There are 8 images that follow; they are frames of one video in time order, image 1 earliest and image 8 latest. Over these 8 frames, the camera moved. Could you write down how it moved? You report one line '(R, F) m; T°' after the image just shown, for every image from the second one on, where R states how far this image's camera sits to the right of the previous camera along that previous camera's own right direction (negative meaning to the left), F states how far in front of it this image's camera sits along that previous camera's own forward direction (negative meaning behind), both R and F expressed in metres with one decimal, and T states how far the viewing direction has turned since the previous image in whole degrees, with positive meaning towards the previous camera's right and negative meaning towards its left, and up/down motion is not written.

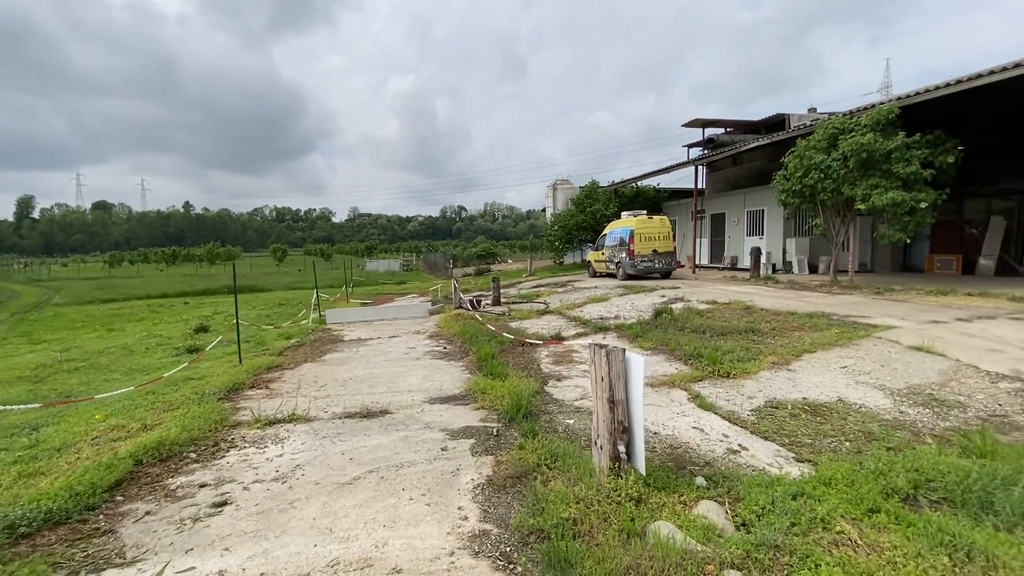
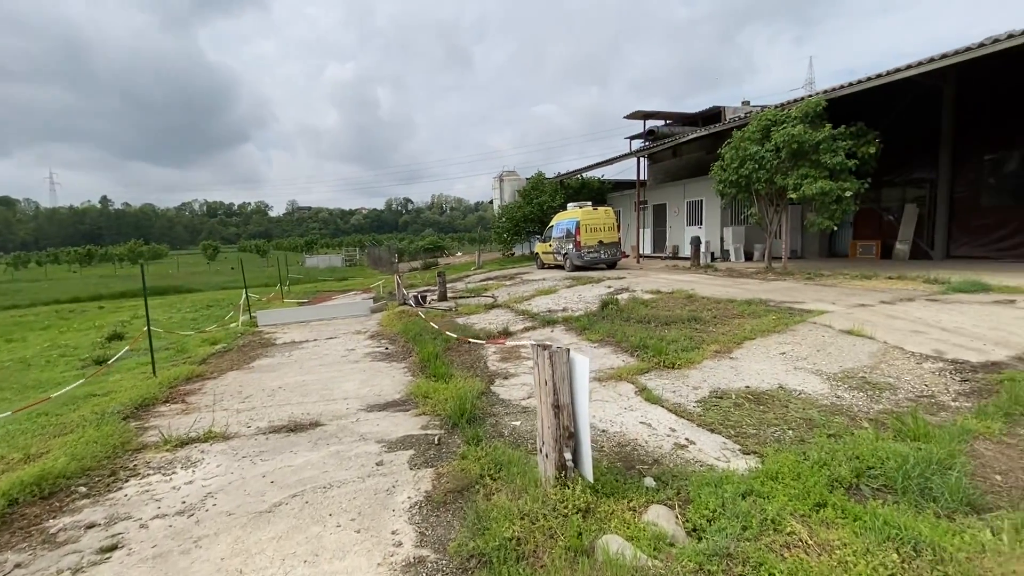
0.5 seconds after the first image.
(+0.1, +0.3) m; +6°
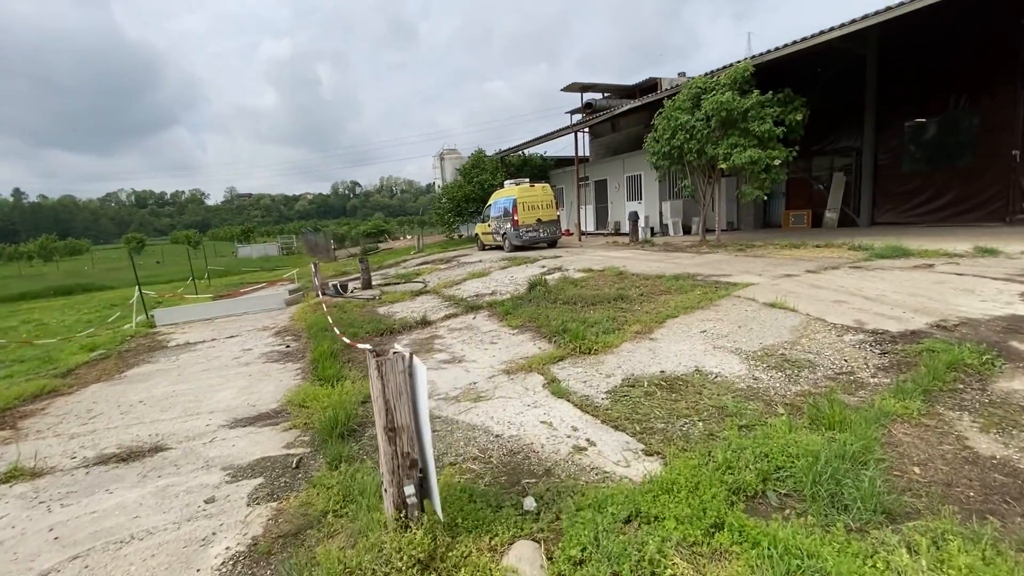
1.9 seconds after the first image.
(+0.7, +0.6) m; +5°
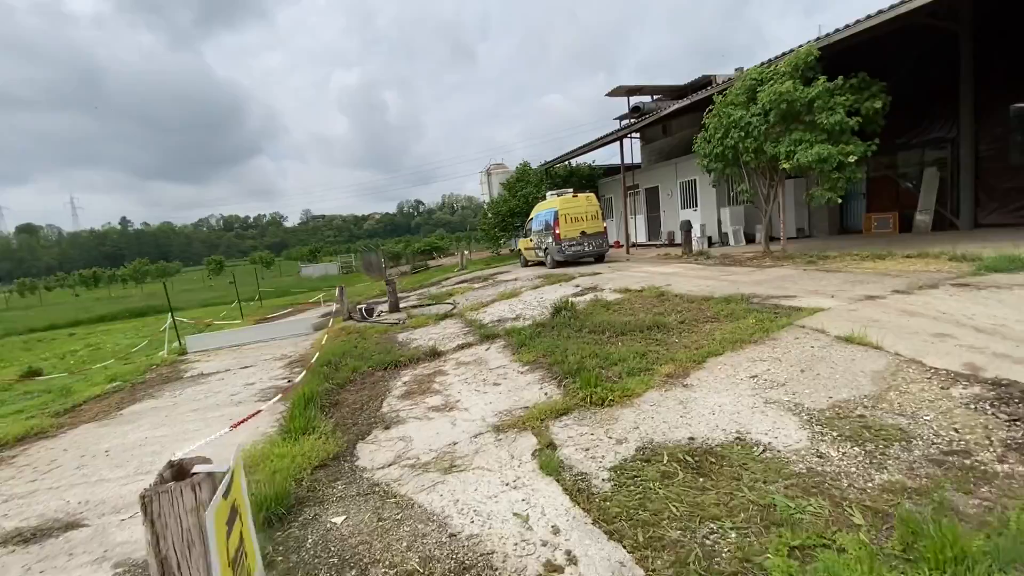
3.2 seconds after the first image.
(+0.6, +1.0) m; -7°
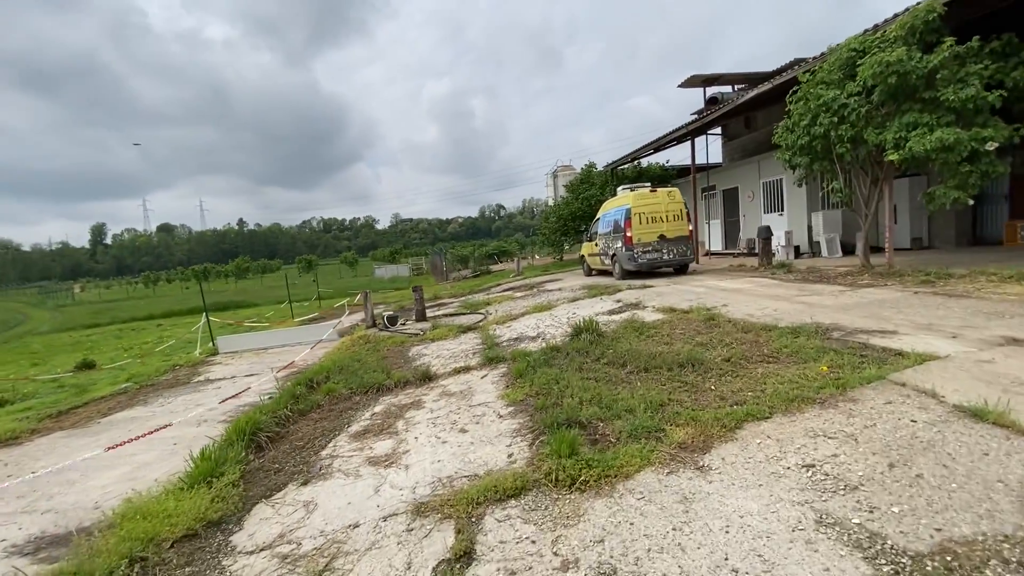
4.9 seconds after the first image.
(+0.9, +1.3) m; -9°
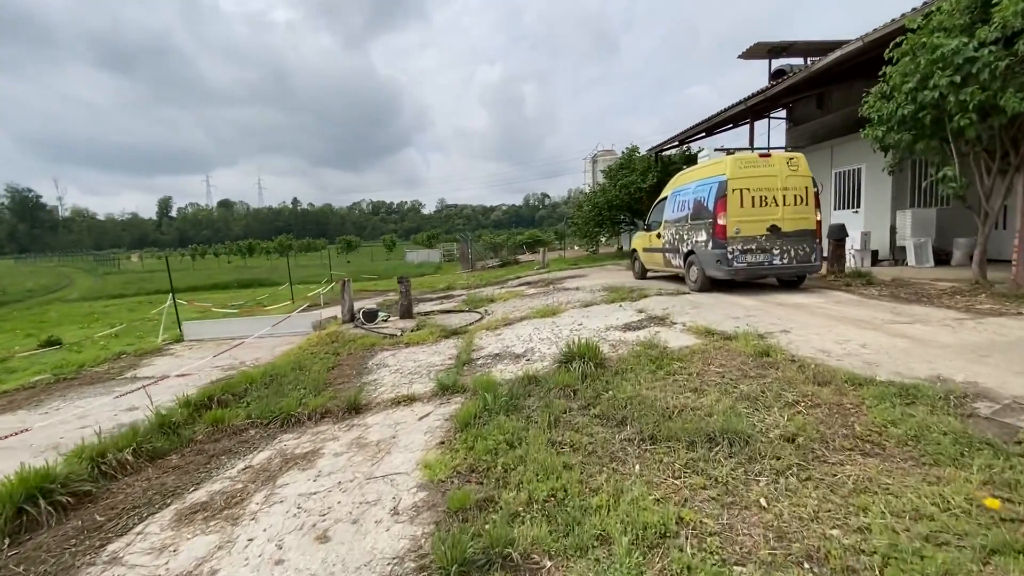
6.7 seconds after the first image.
(+0.7, +1.8) m; -5°
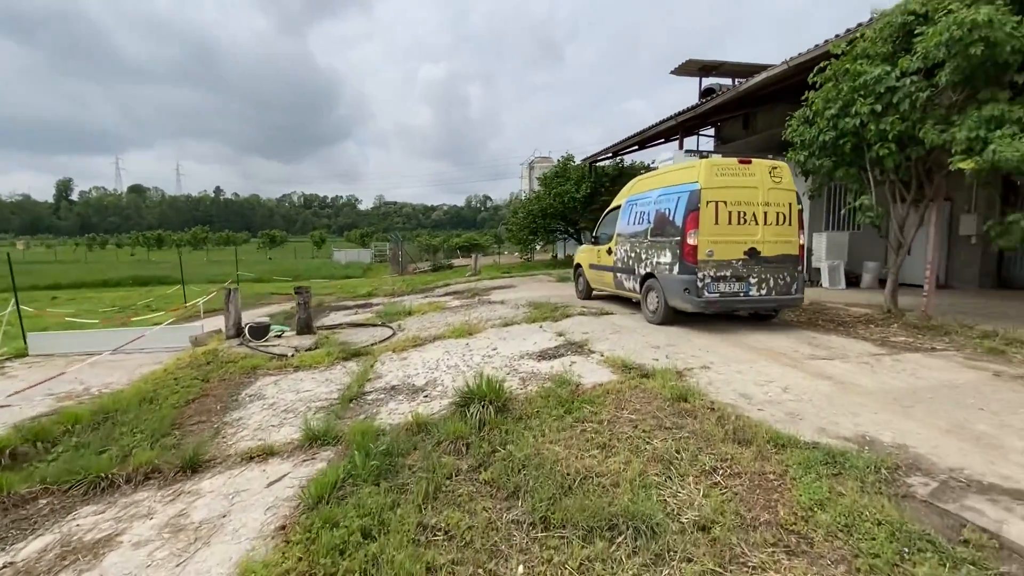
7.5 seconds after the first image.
(+0.4, +0.7) m; +7°
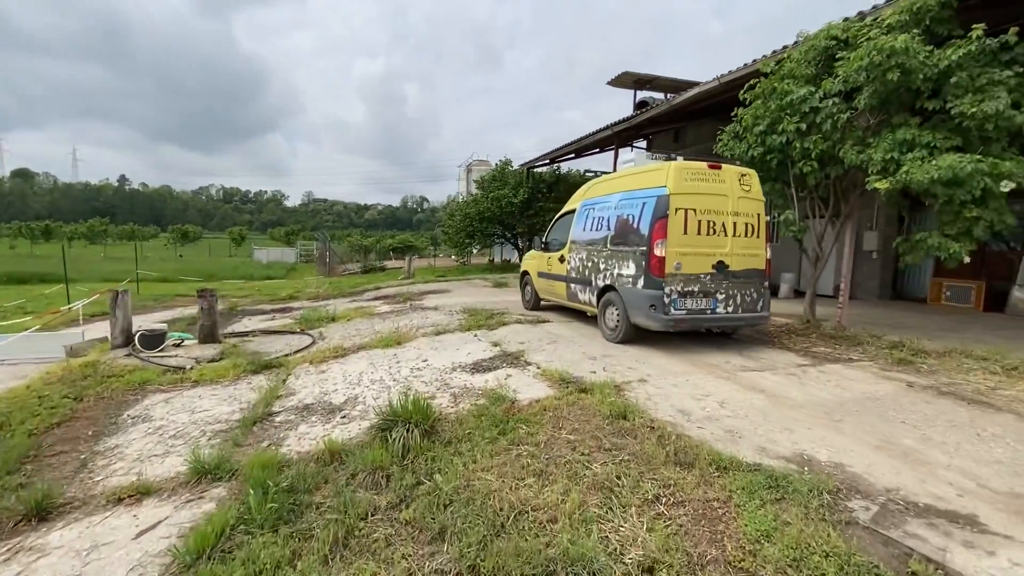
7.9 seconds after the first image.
(0.0, +0.3) m; +8°
